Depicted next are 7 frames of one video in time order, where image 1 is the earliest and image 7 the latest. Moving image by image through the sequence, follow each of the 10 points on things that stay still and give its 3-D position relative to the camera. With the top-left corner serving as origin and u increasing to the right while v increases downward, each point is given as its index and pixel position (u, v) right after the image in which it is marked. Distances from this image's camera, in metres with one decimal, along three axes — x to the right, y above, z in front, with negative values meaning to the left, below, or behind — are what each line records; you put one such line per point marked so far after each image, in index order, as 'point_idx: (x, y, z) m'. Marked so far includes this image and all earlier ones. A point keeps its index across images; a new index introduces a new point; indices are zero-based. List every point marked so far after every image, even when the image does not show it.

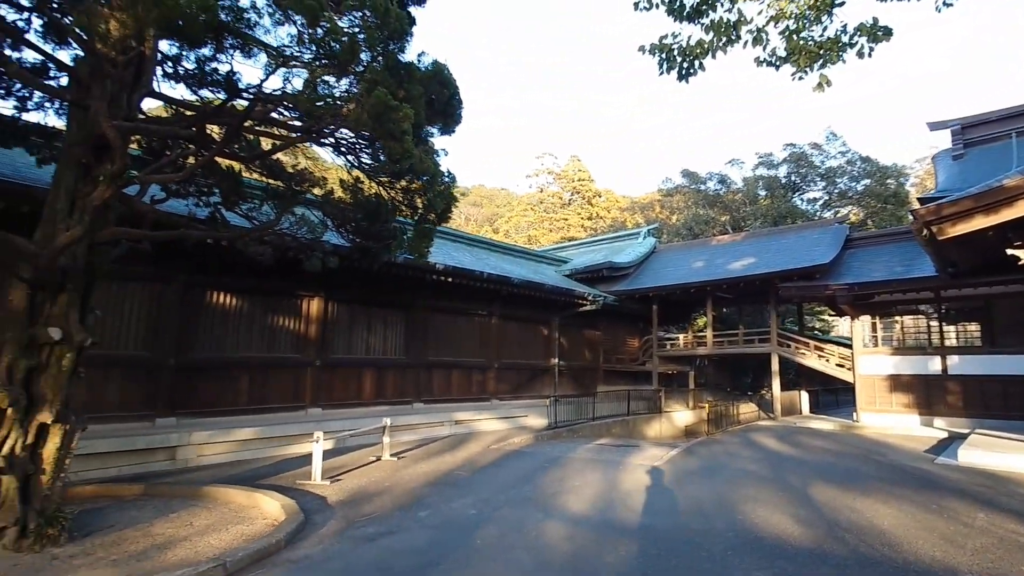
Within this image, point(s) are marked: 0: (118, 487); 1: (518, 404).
0: (-4.2, -2.1, +5.0) m
1: (+0.1, -2.6, +11.2) m
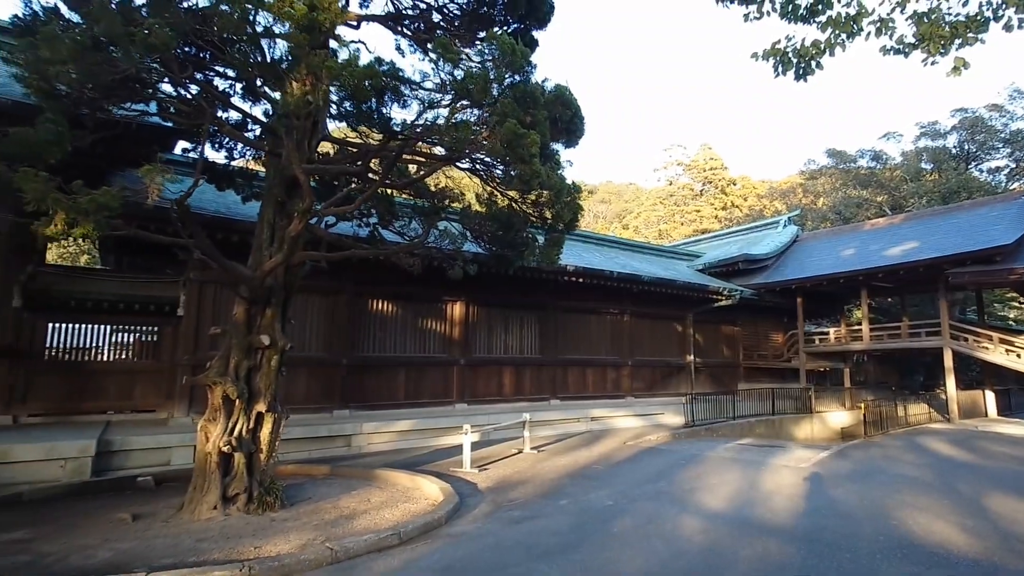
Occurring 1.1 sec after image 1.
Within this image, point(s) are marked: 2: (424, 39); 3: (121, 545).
0: (-2.6, -2.3, +6.4) m
1: (+3.2, -2.6, +11.2) m
2: (-1.1, +3.3, +6.5) m
3: (-3.4, -2.2, +4.2) m
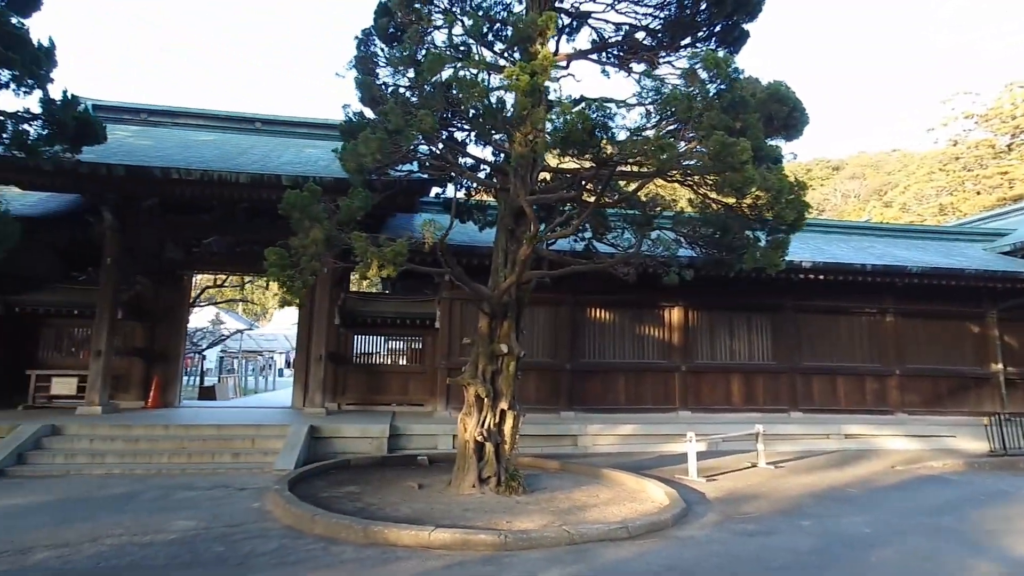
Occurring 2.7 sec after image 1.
0: (+0.5, -2.5, +7.2) m
1: (+7.8, -2.4, +9.1) m
2: (+1.6, +3.2, +6.9) m
3: (-1.1, -2.5, +5.6) m
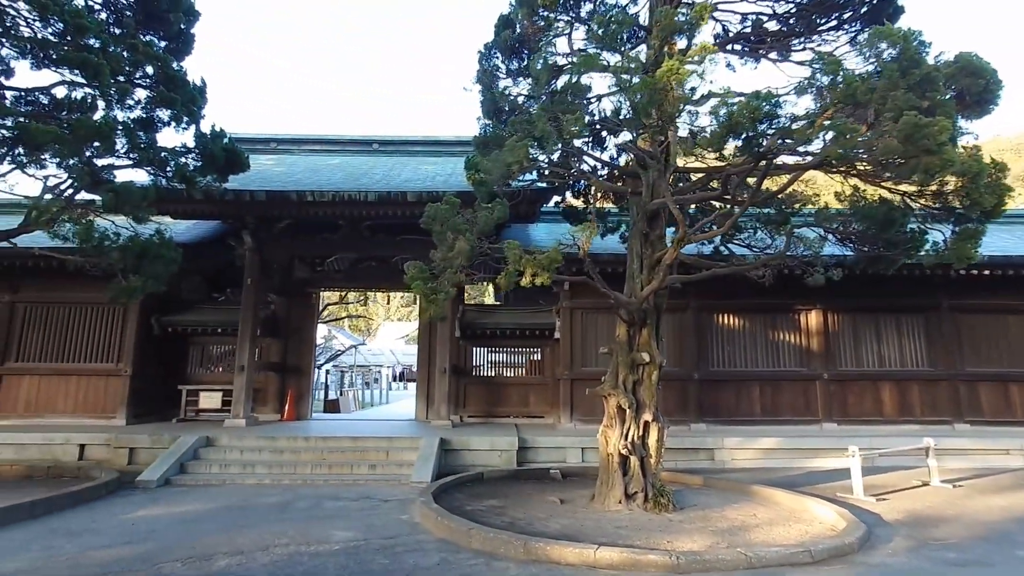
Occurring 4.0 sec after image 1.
0: (+2.4, -2.6, +6.8) m
1: (+9.9, -2.3, +7.8) m
2: (+3.2, +3.1, +6.5) m
3: (+0.5, -2.5, +5.5) m
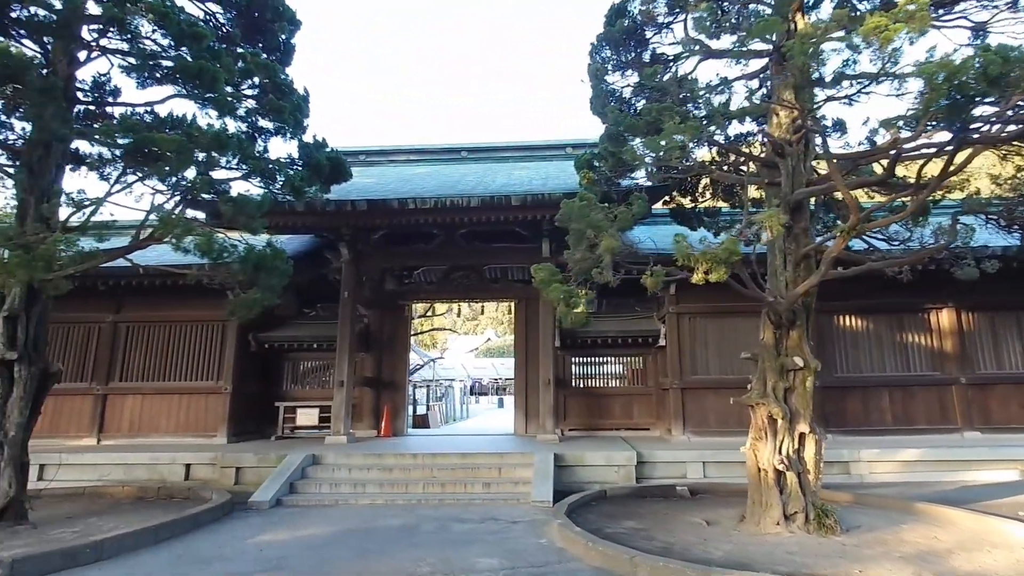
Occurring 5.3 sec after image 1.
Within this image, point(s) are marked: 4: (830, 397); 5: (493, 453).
0: (+4.0, -2.6, +6.3) m
1: (+11.5, -2.1, +6.9) m
2: (+4.7, +3.2, +6.0) m
3: (+2.1, -2.6, +5.0) m
4: (+4.8, -1.7, +7.6) m
5: (-0.3, -2.4, +7.3) m
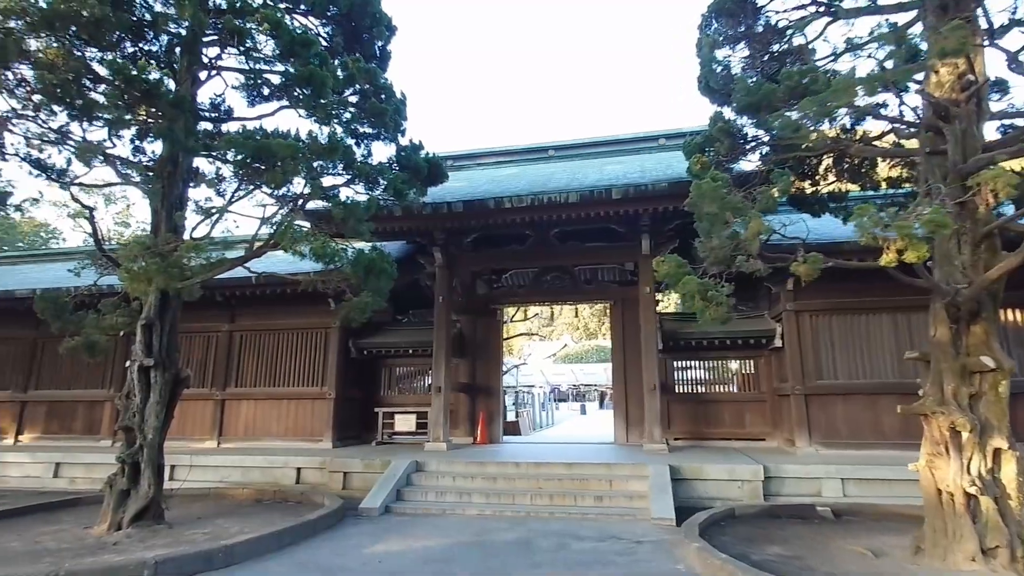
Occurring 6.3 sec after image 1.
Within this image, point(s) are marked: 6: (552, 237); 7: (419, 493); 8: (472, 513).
0: (+5.3, -2.4, +5.2) m
1: (+12.8, -1.7, +4.8) m
2: (+5.8, +3.3, +5.0) m
3: (+3.3, -2.5, +4.2) m
4: (+6.3, -1.5, +6.5) m
5: (+1.2, -2.4, +6.8) m
6: (+0.7, +0.8, +8.3) m
7: (-1.3, -2.8, +6.7) m
8: (-0.5, -2.9, +6.3) m
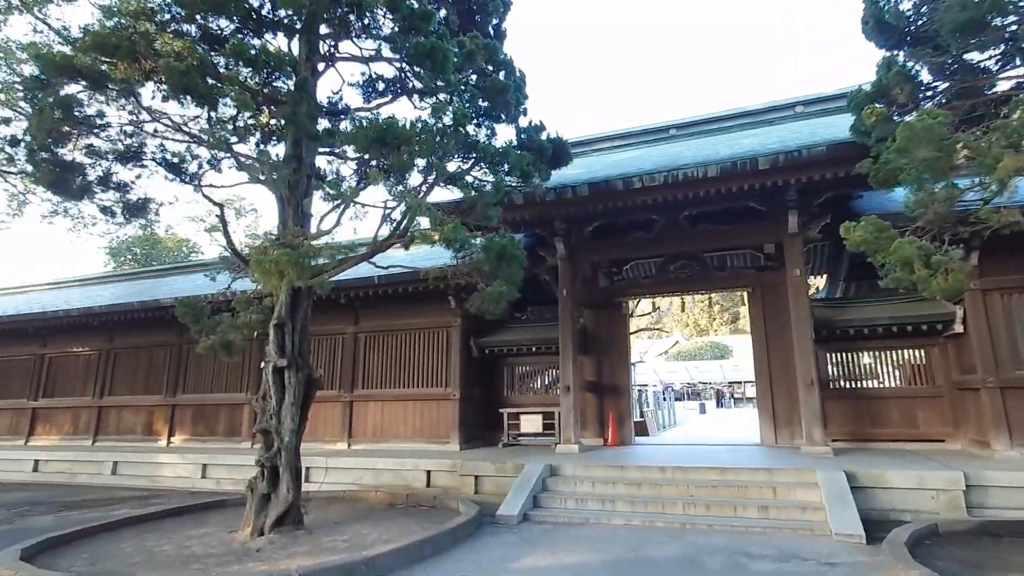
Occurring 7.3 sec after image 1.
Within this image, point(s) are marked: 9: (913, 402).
0: (+6.9, -2.1, +3.9) m
1: (+14.2, -1.1, +2.5) m
2: (+7.1, +3.7, +3.5) m
3: (+4.7, -2.2, +3.2) m
4: (+8.0, -1.1, +5.0) m
5: (+3.0, -2.2, +6.0) m
6: (+2.6, +1.0, +7.6) m
7: (+0.6, -2.7, +6.3) m
8: (+1.3, -2.7, +5.8) m
9: (+5.7, -1.6, +7.3) m
